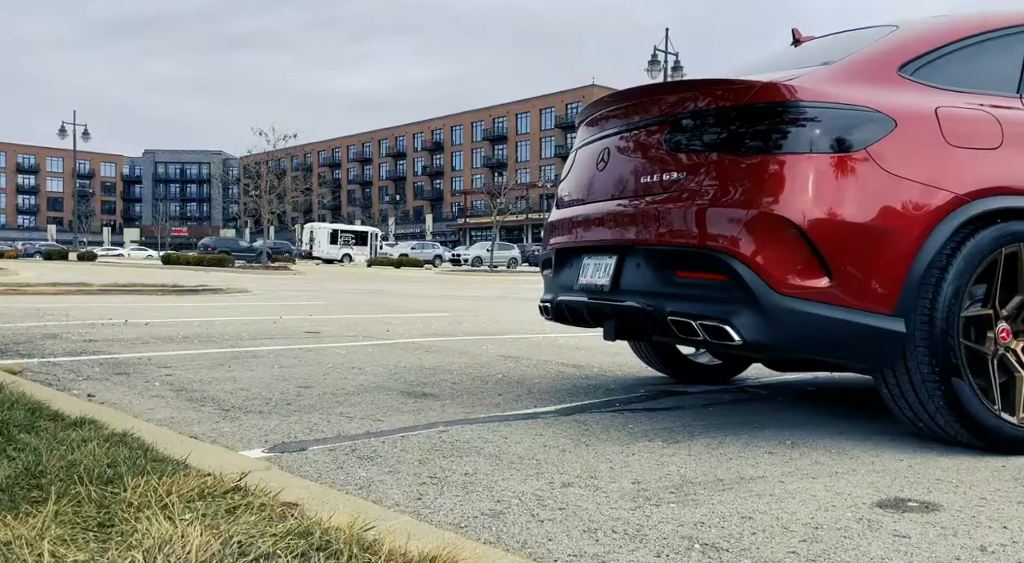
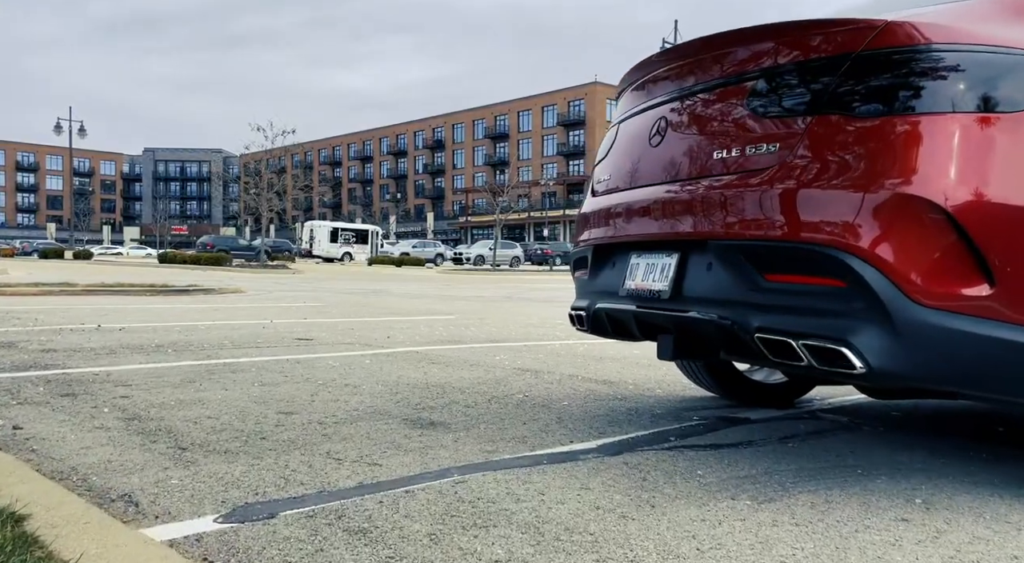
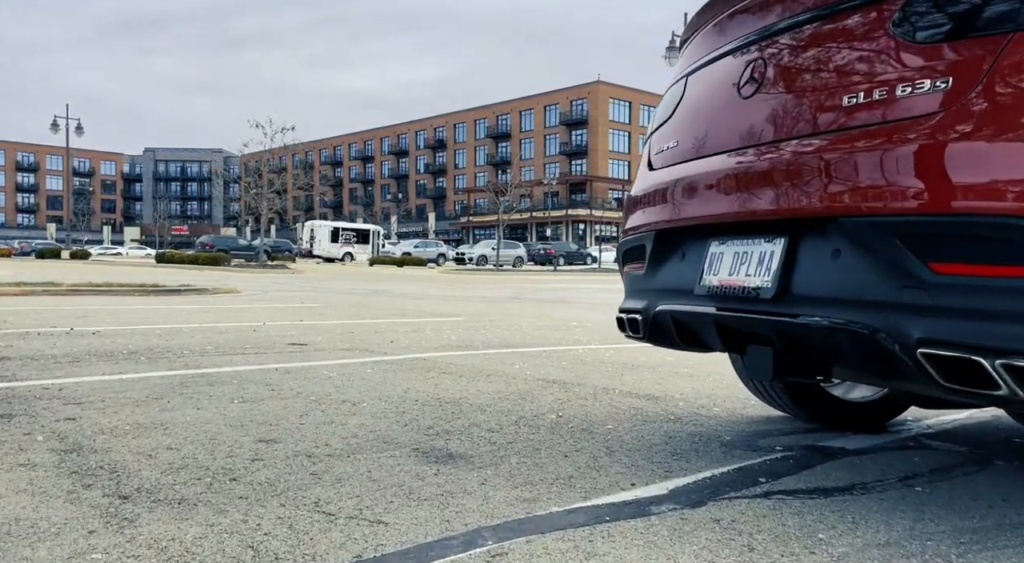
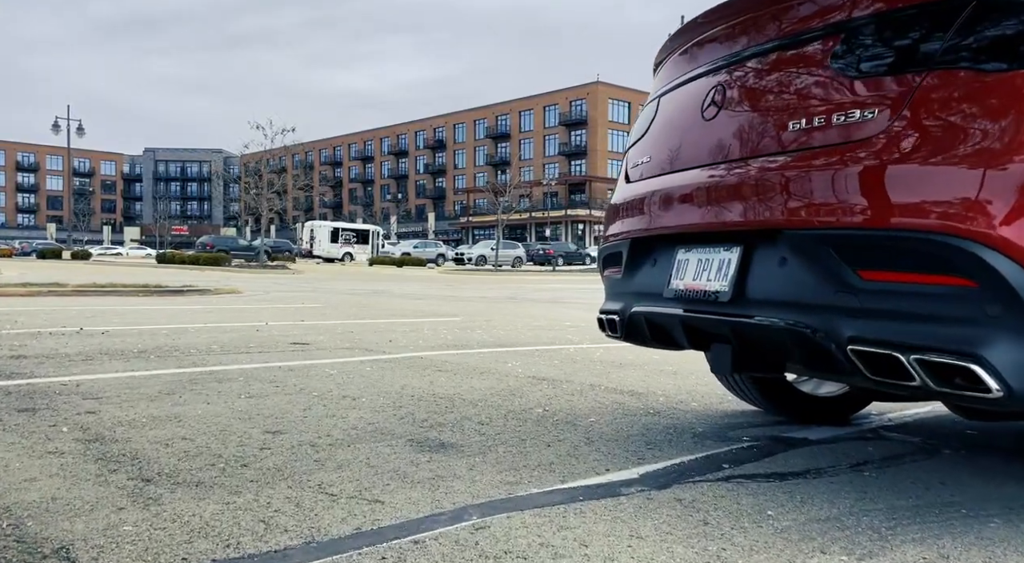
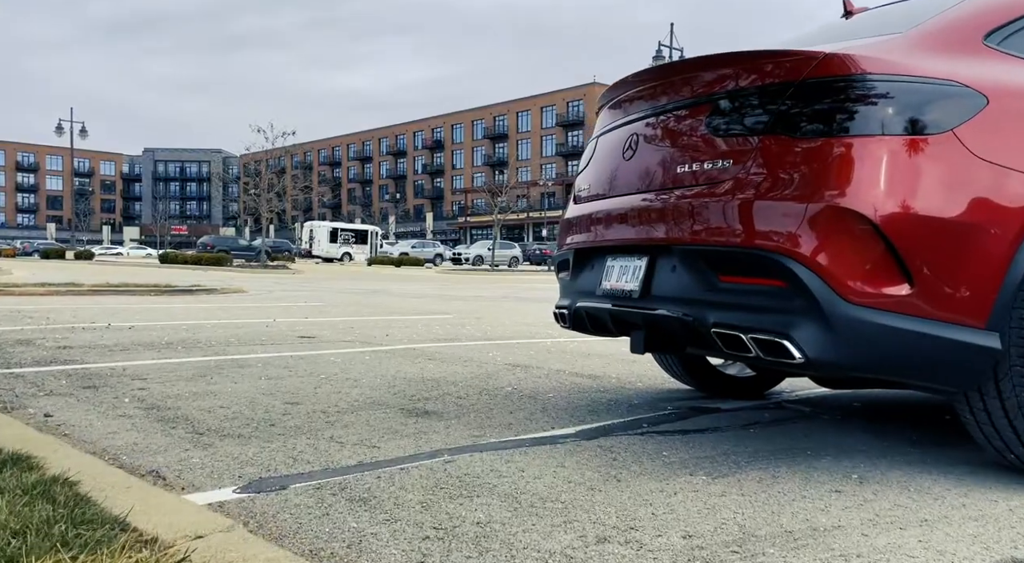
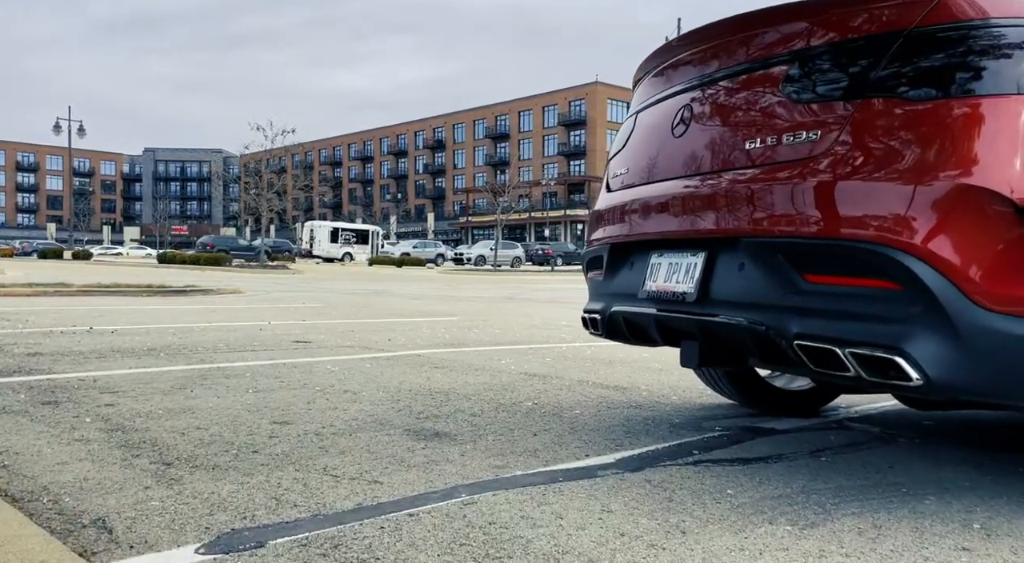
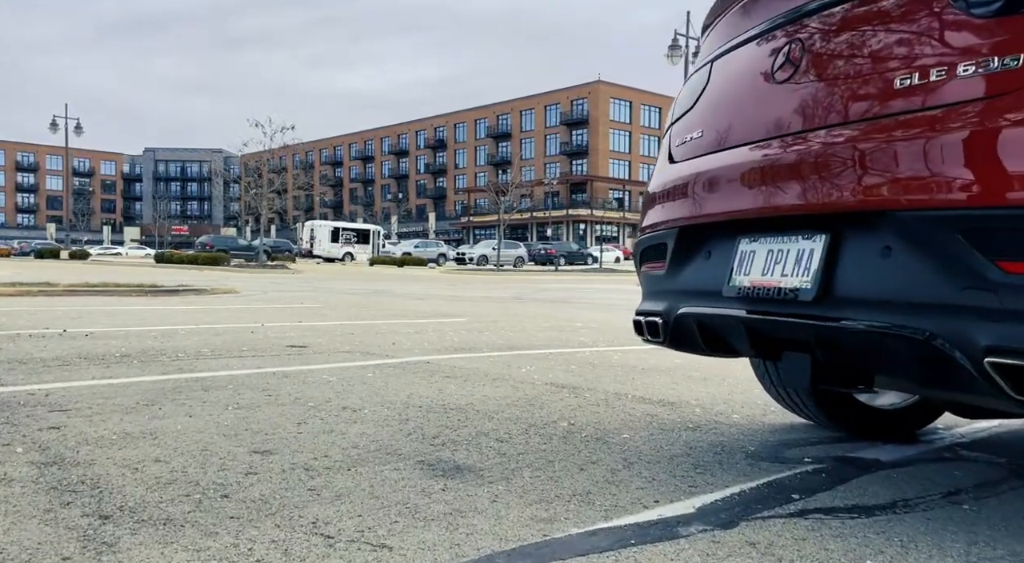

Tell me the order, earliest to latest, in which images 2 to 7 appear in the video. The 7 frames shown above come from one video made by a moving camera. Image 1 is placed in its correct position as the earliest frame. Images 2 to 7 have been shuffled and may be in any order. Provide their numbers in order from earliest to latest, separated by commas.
5, 2, 6, 4, 3, 7
